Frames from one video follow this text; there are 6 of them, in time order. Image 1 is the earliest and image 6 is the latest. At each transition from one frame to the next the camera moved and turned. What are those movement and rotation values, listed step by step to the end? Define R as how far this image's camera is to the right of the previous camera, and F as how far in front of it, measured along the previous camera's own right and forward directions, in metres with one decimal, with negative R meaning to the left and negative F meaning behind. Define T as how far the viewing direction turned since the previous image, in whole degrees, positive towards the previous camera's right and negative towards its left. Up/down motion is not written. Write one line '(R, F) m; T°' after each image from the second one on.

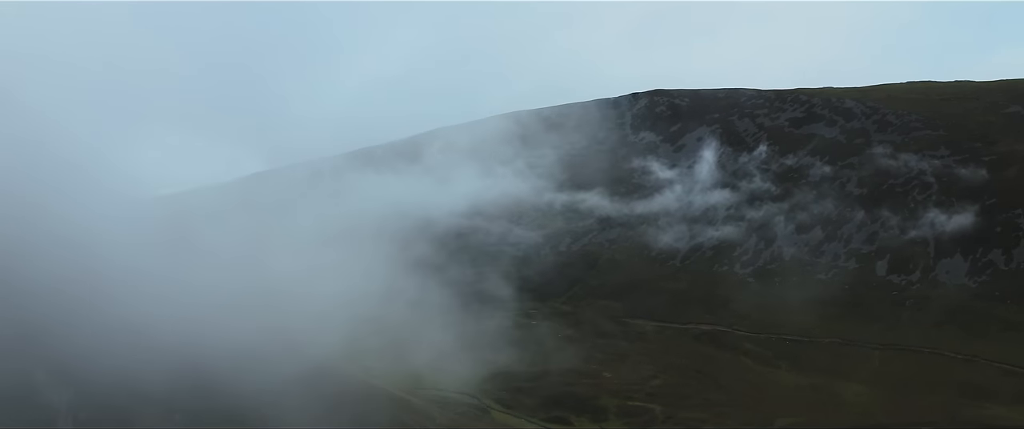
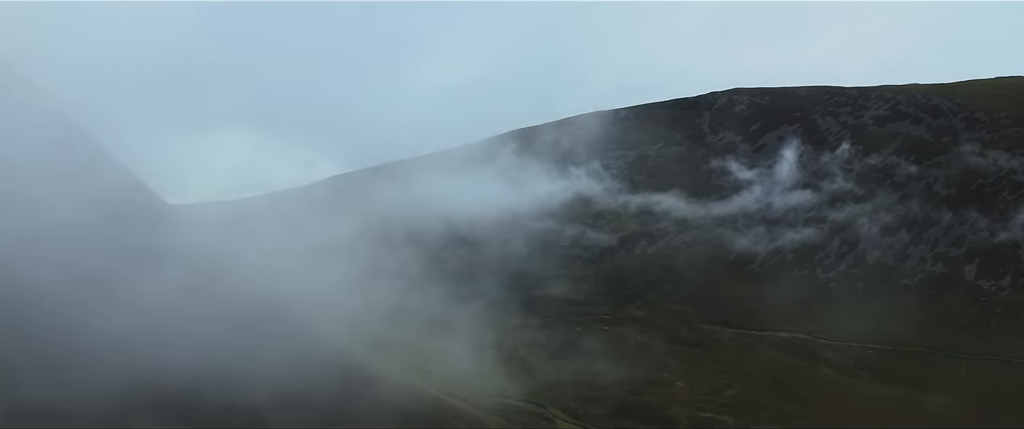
(+1.3, +0.4) m; -6°
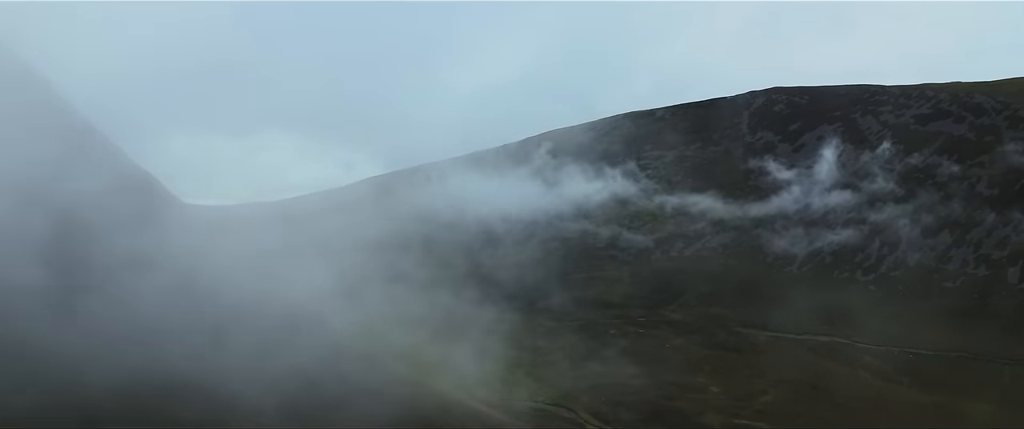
(+0.8, +0.2) m; -3°
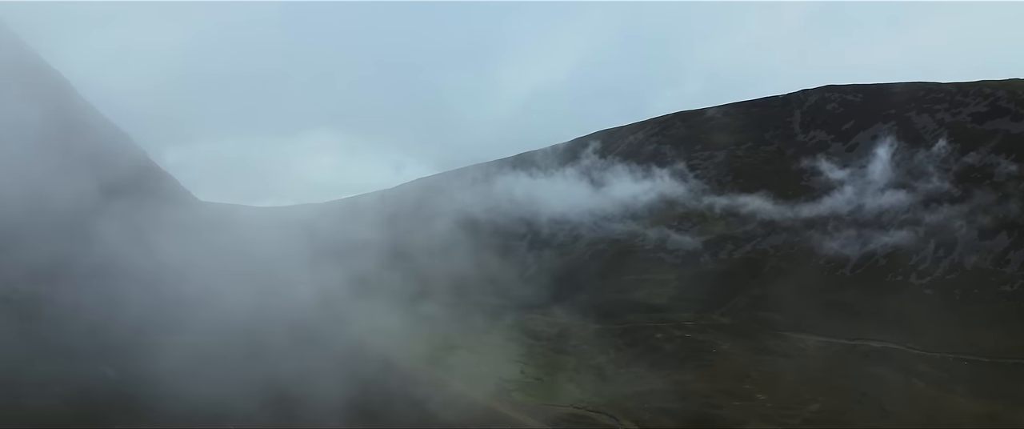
(+1.4, +0.3) m; -4°
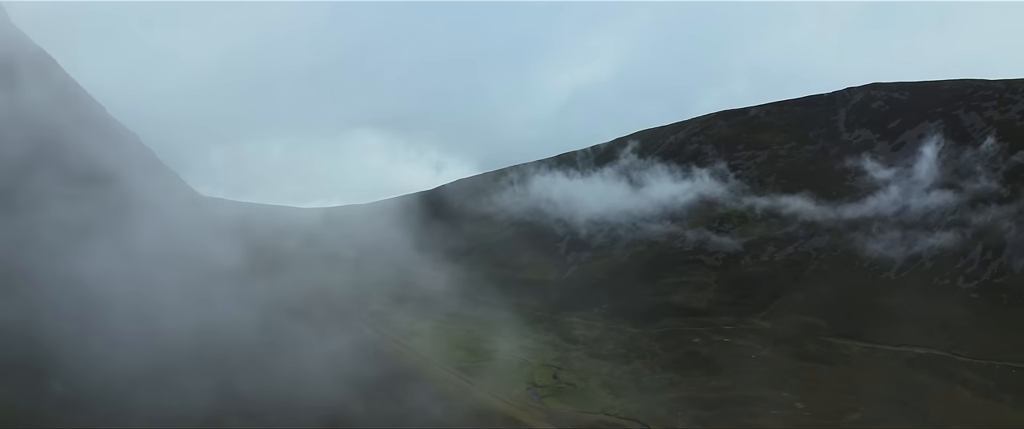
(+1.6, +0.8) m; -3°
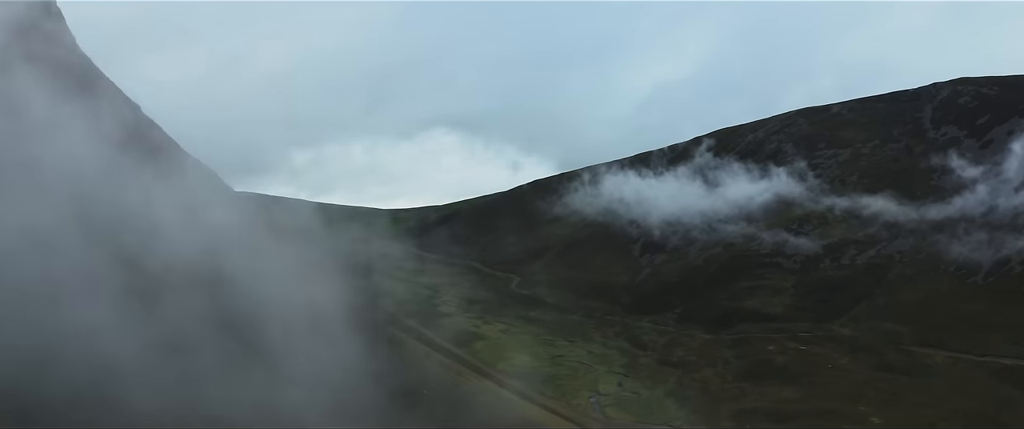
(+1.9, -1.2) m; -6°
